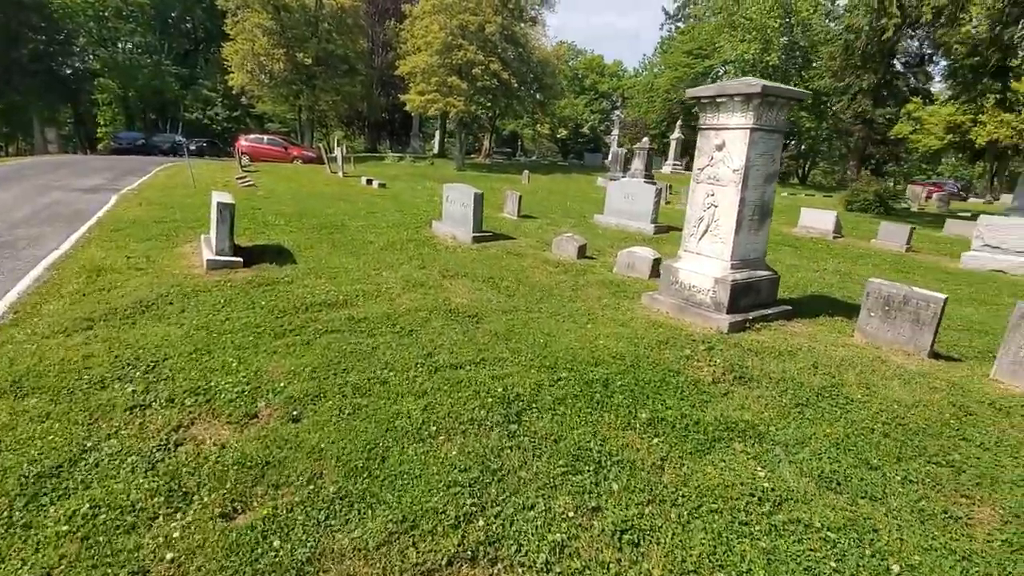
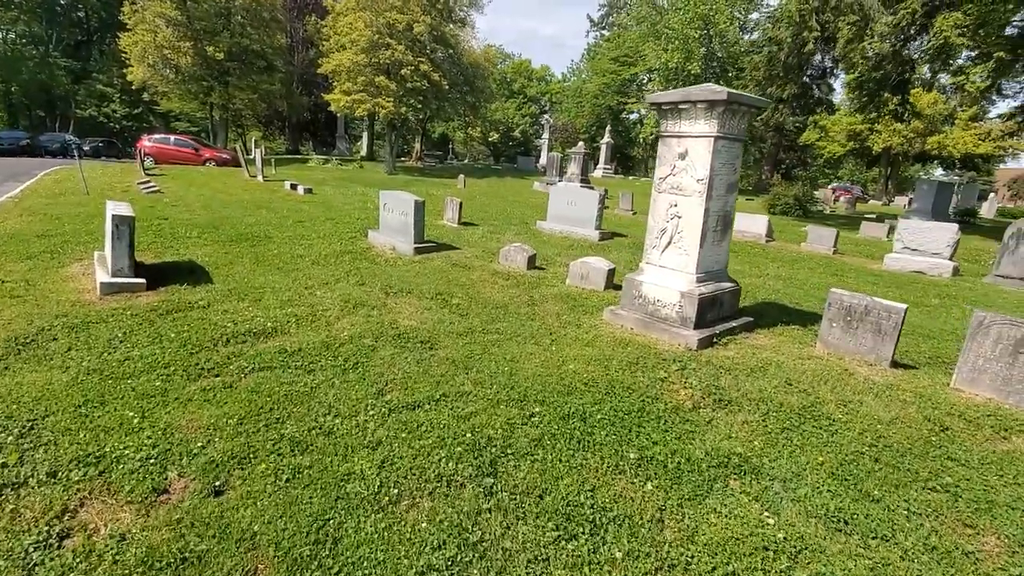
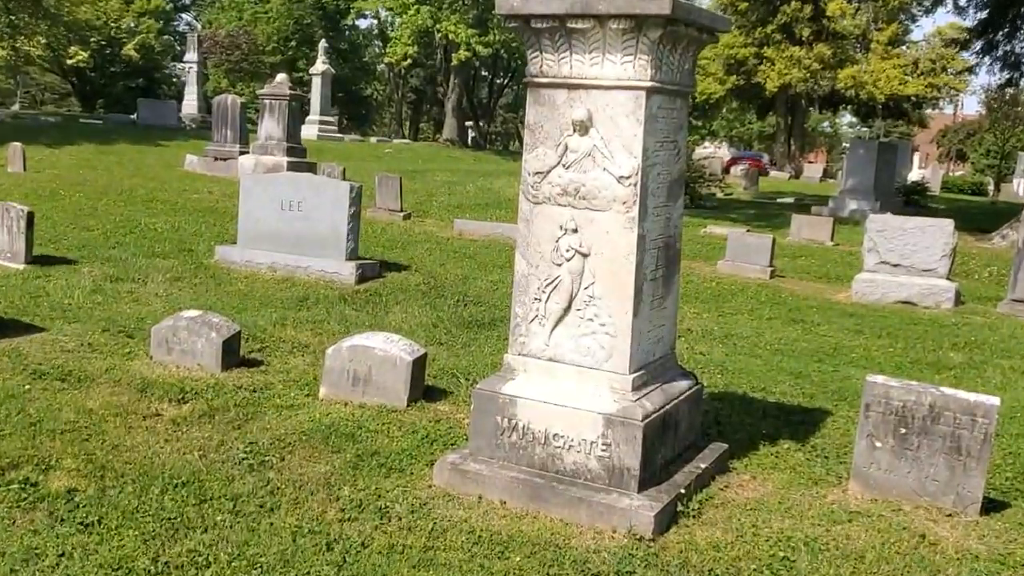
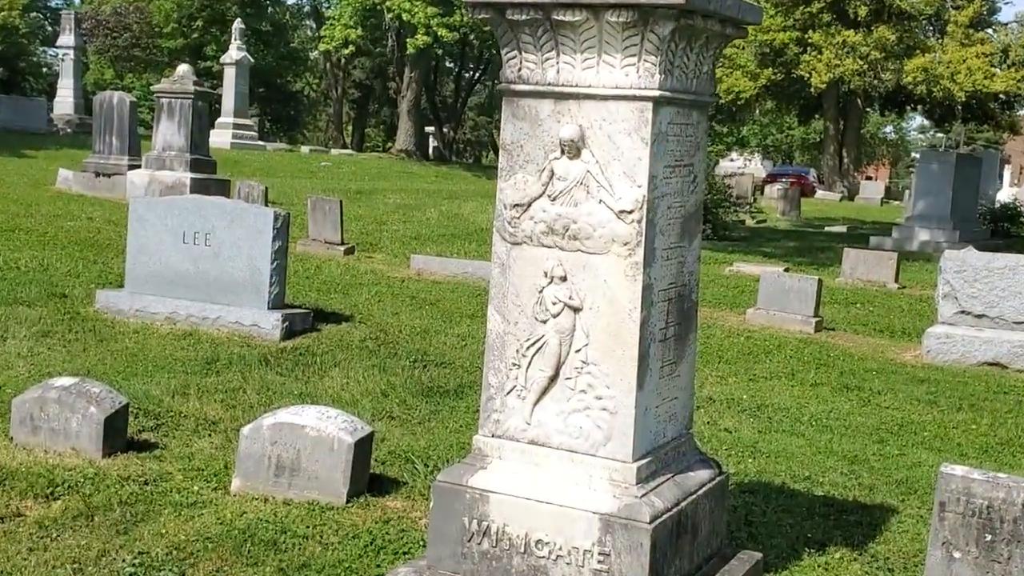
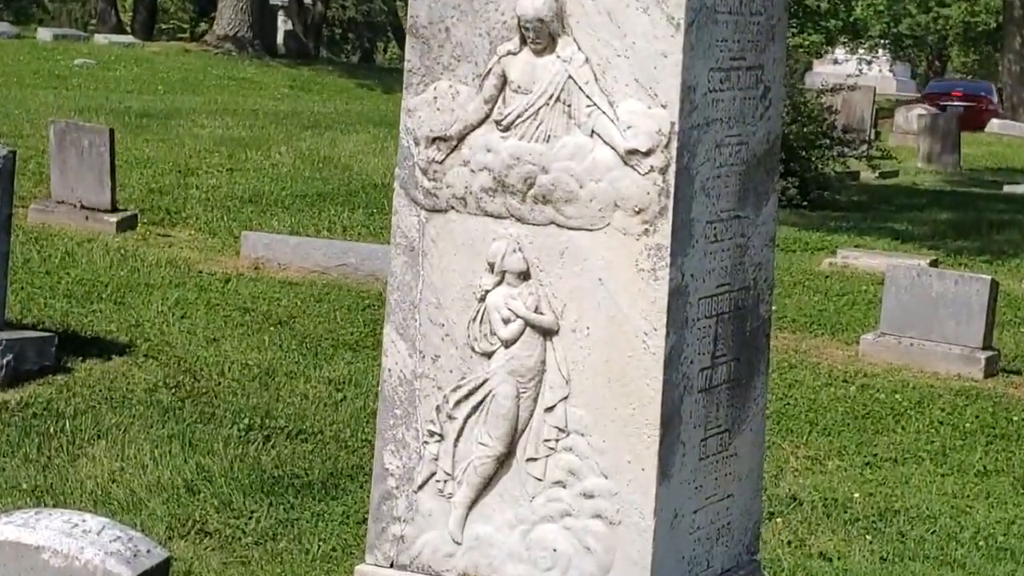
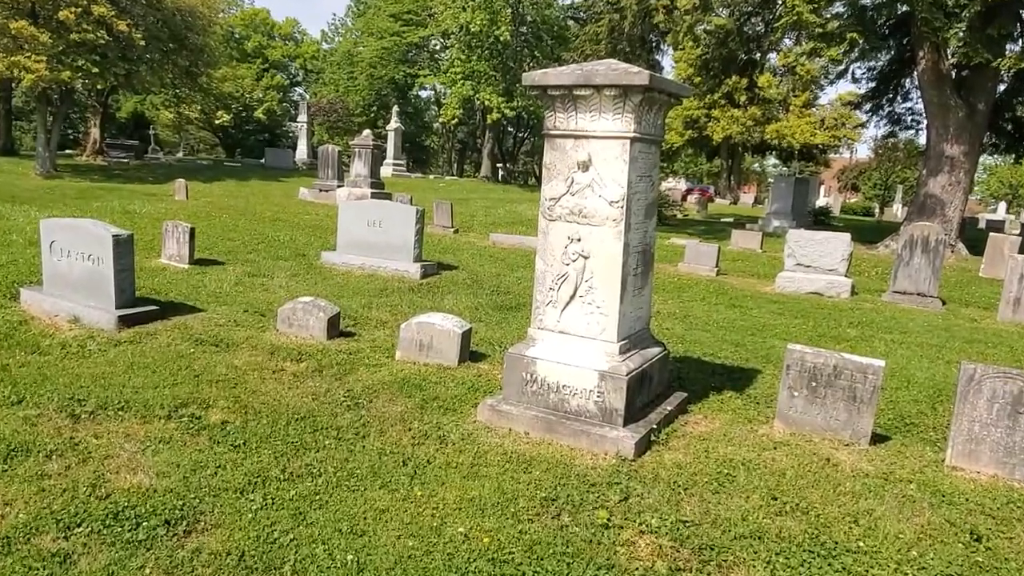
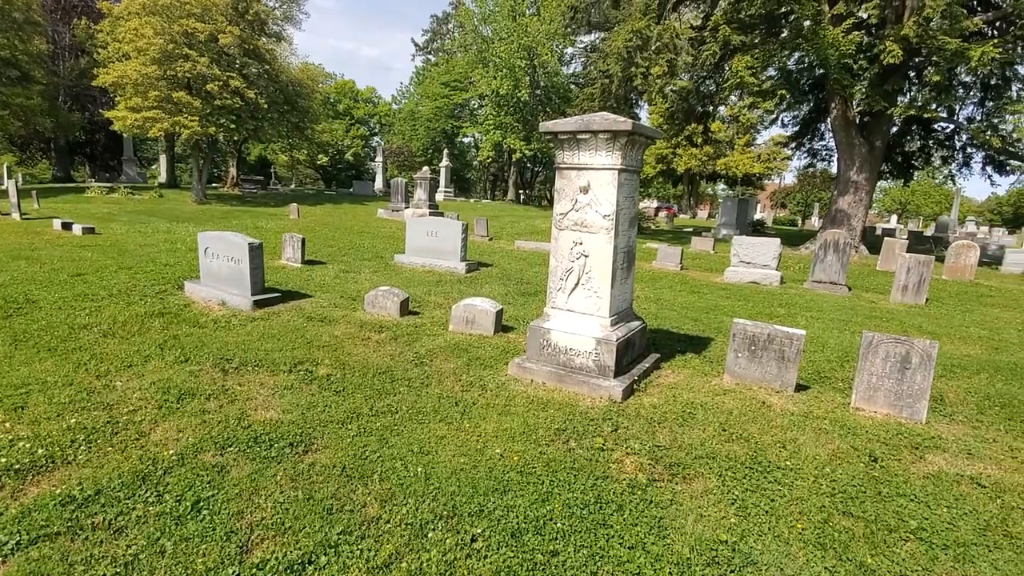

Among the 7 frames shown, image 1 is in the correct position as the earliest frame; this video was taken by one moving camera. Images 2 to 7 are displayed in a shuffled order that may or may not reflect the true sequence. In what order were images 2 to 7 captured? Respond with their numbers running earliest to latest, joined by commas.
2, 7, 6, 3, 4, 5
